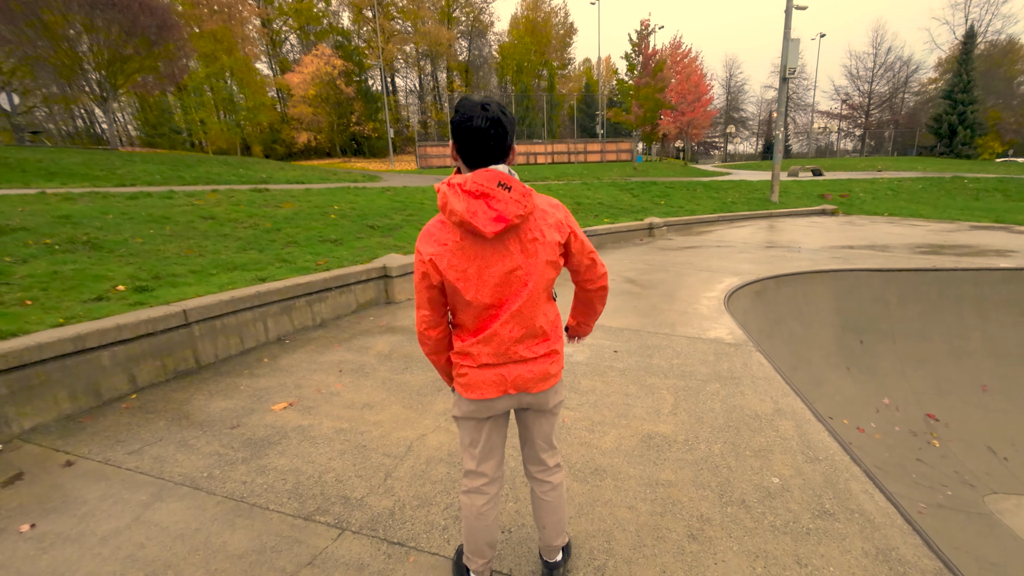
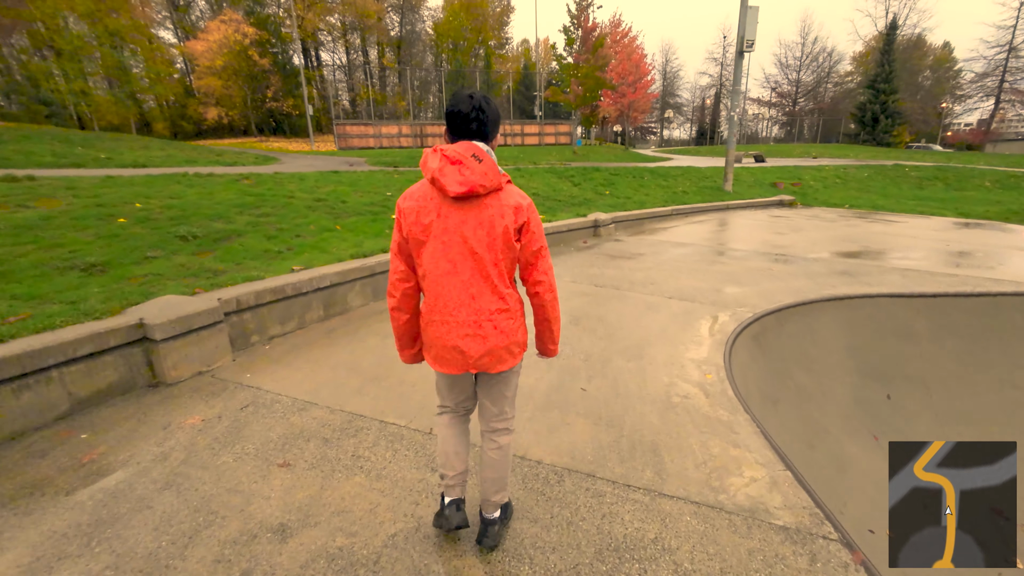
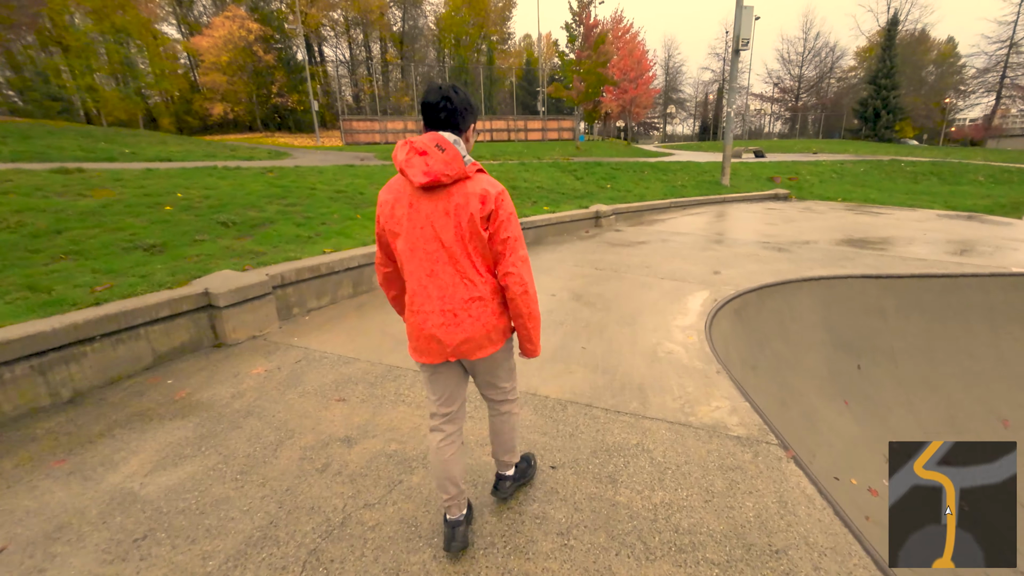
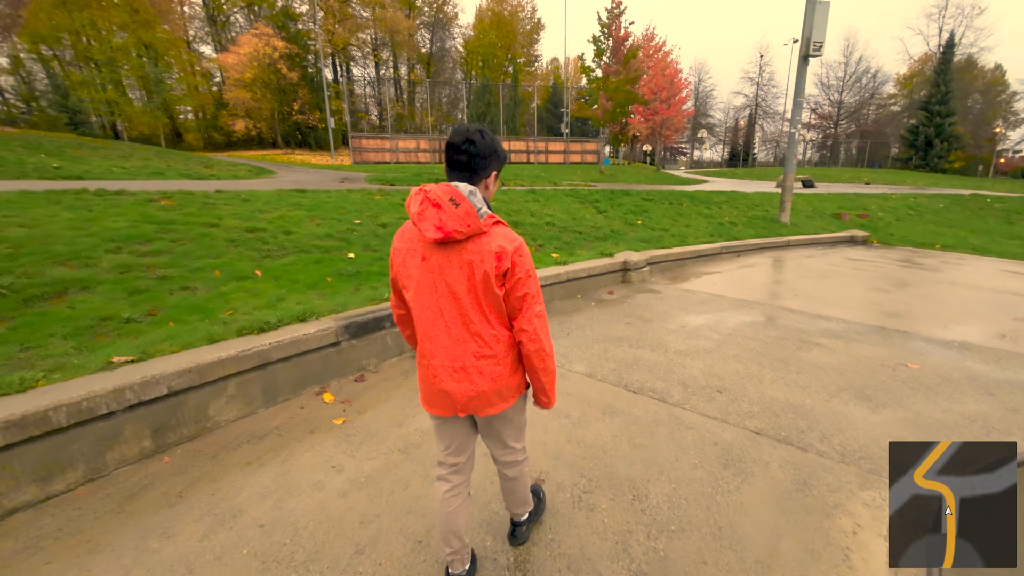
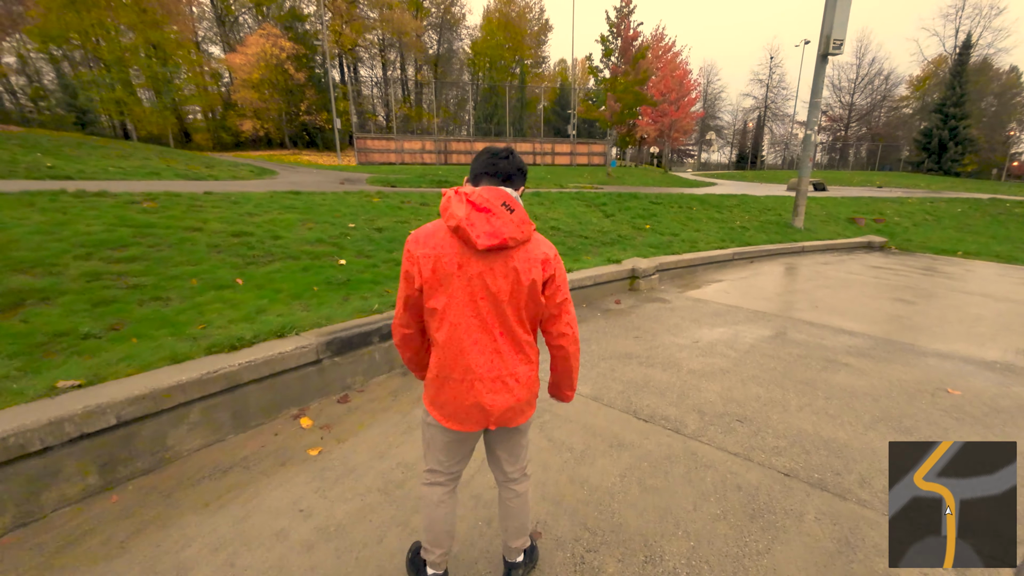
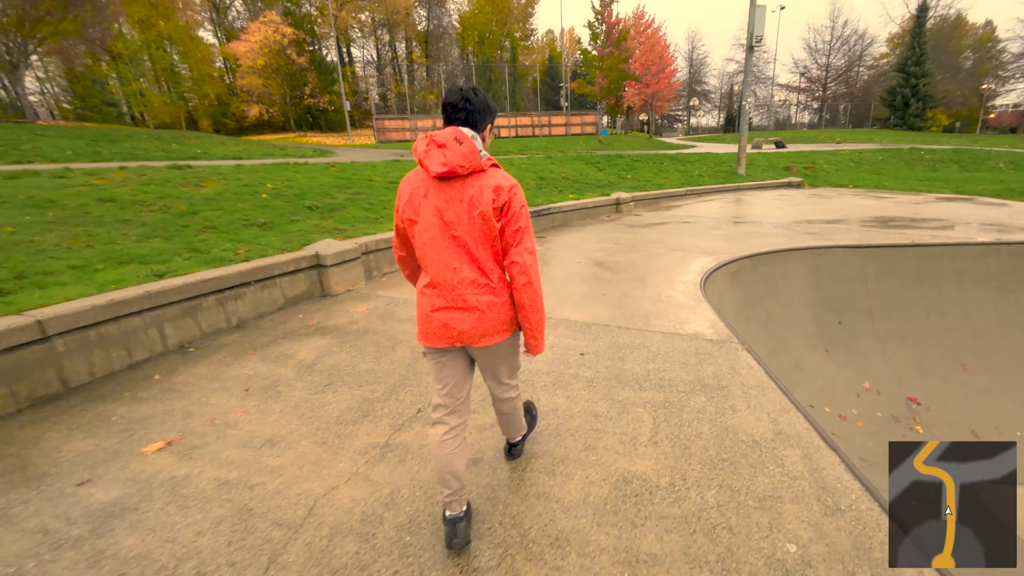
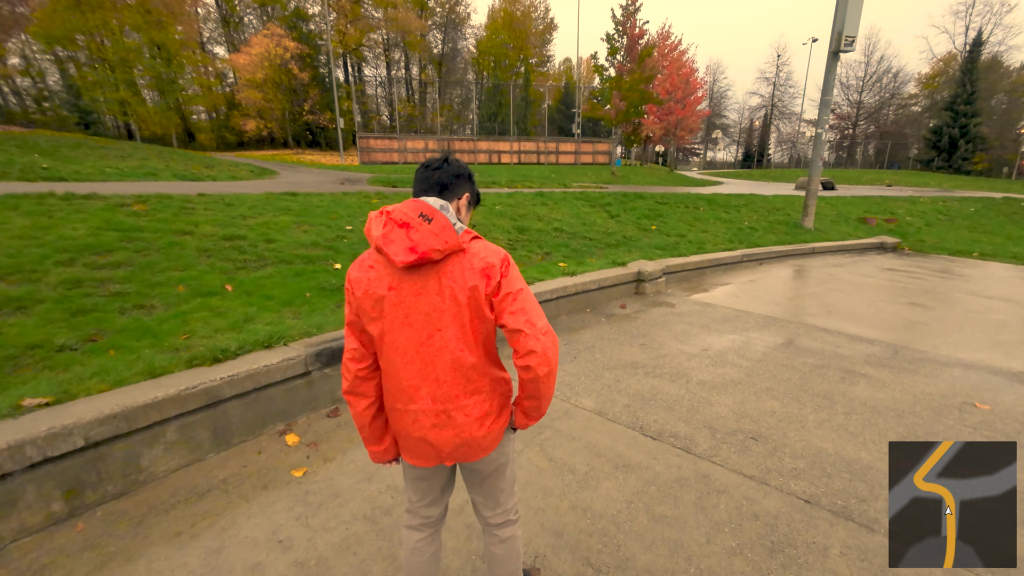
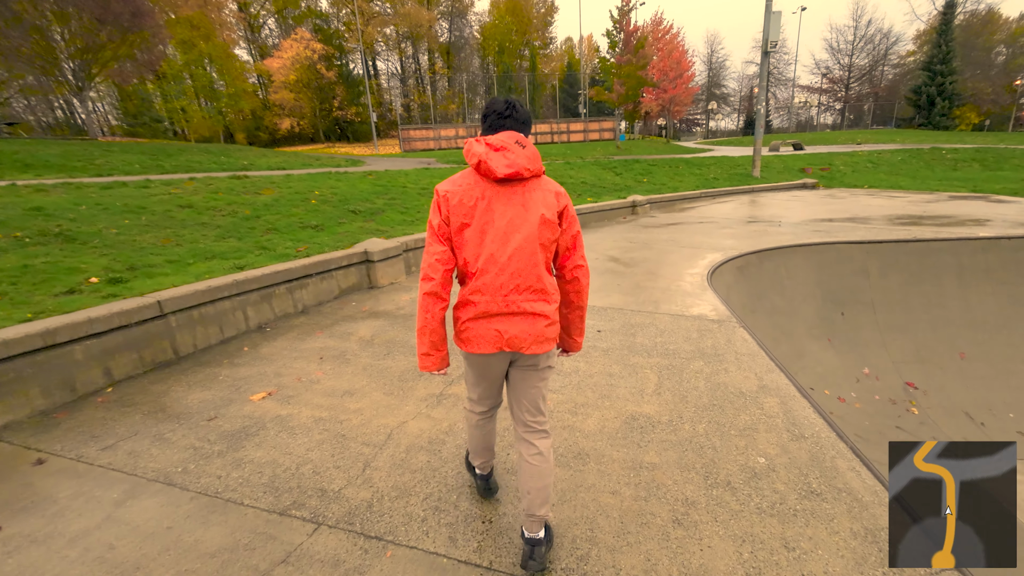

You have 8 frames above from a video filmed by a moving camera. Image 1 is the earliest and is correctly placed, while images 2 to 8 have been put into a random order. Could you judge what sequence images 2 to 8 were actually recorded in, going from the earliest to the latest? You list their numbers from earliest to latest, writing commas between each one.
8, 6, 3, 2, 4, 5, 7
